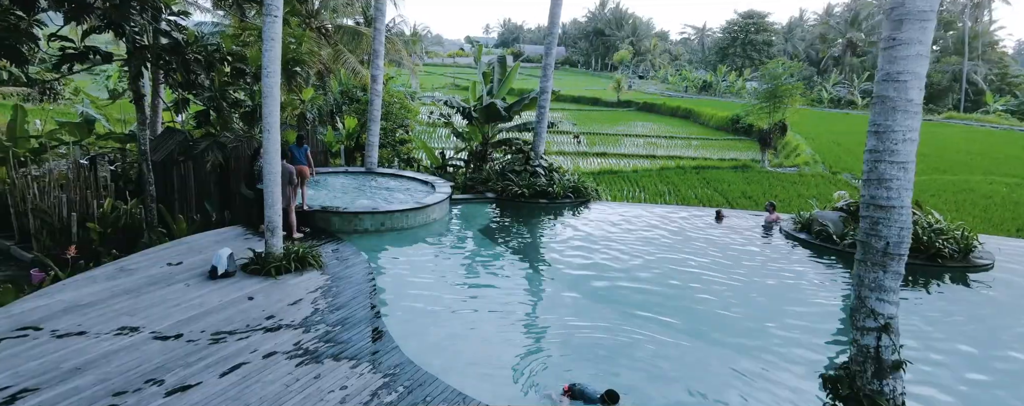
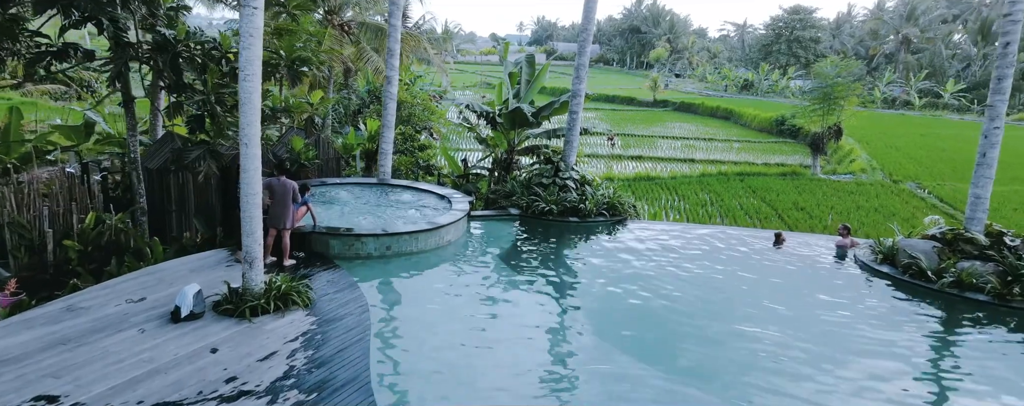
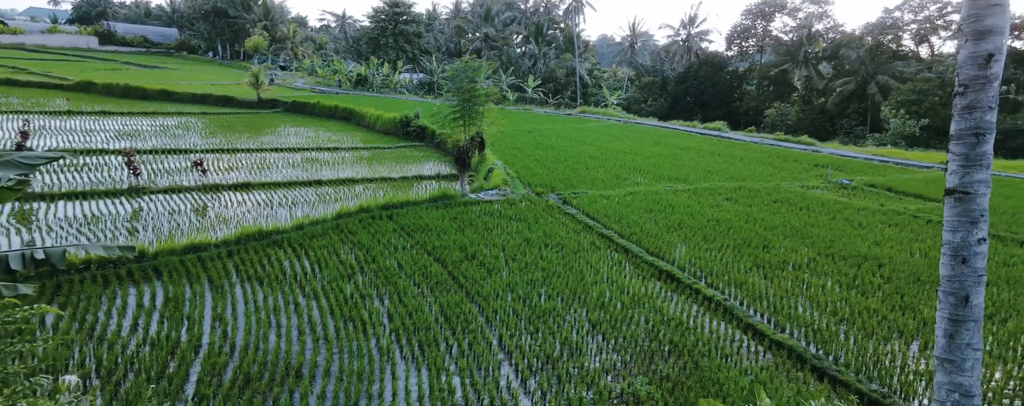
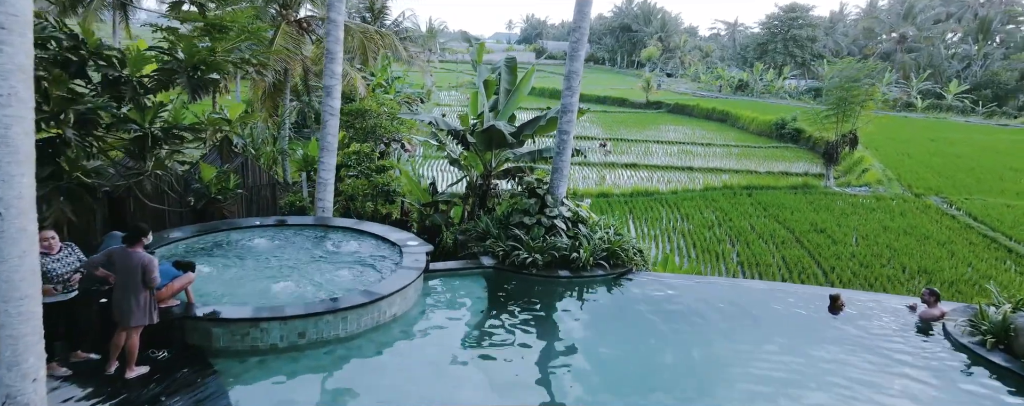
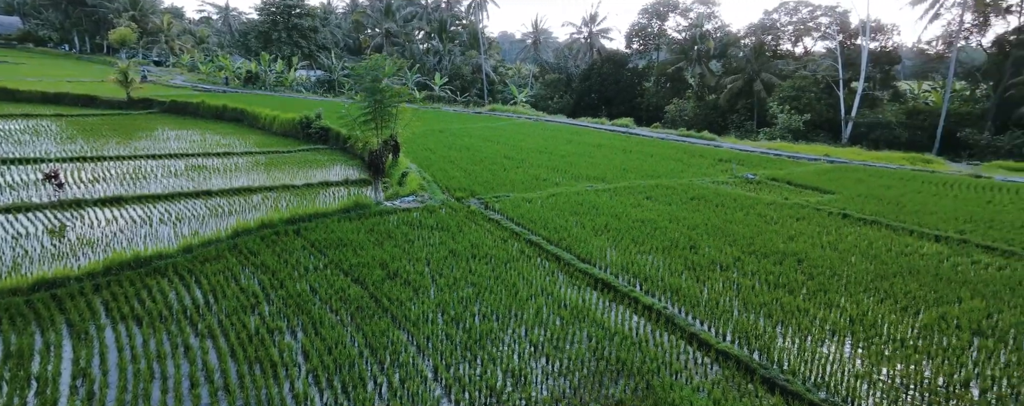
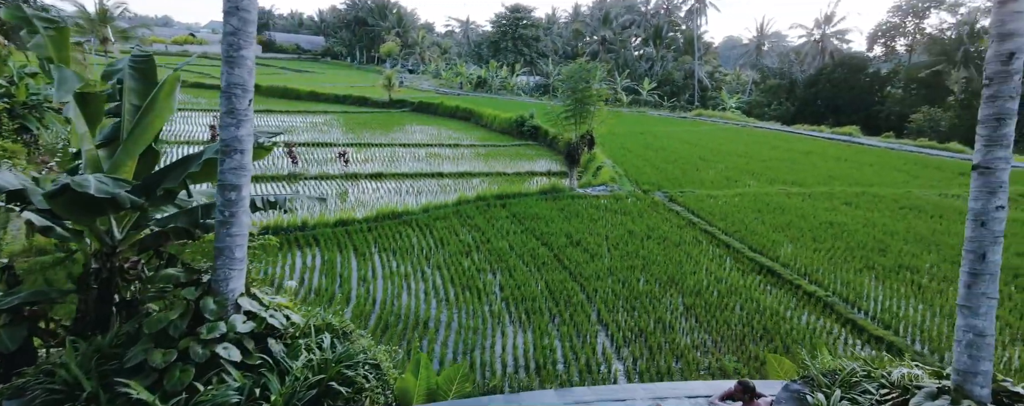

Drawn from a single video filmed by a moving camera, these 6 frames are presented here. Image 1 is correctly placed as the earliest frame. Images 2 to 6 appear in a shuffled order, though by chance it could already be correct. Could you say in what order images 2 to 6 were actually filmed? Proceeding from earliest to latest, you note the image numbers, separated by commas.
2, 4, 6, 3, 5
